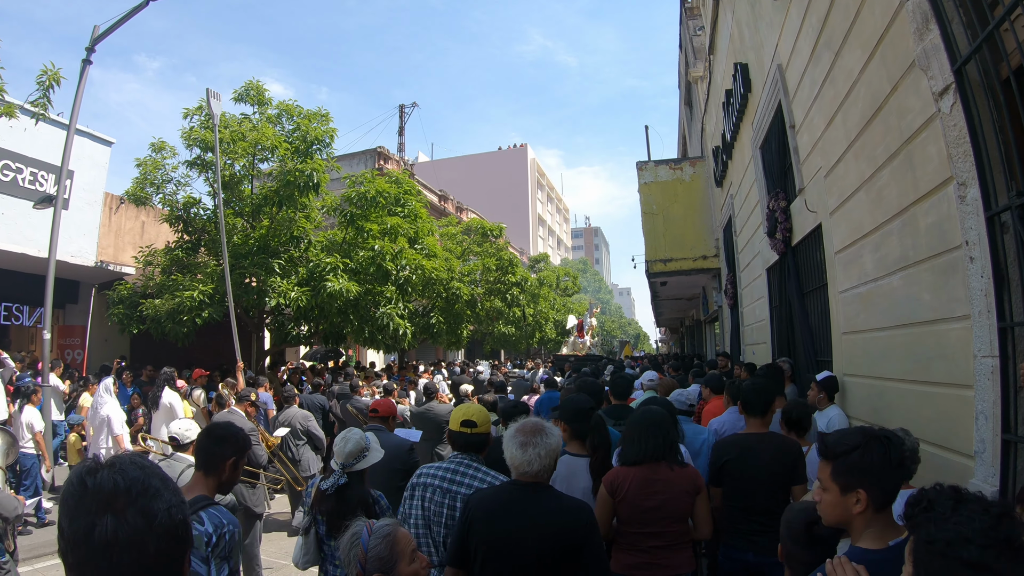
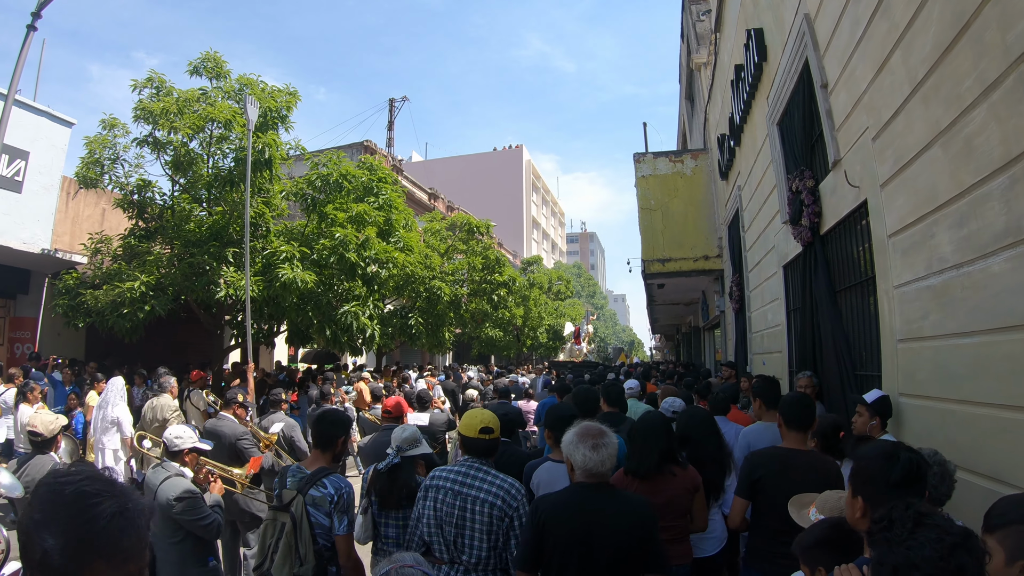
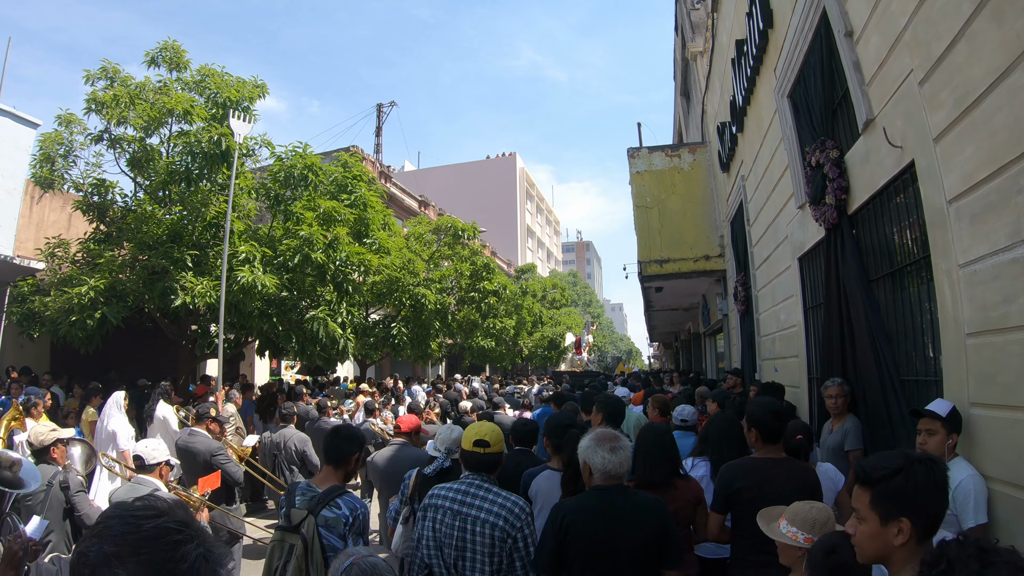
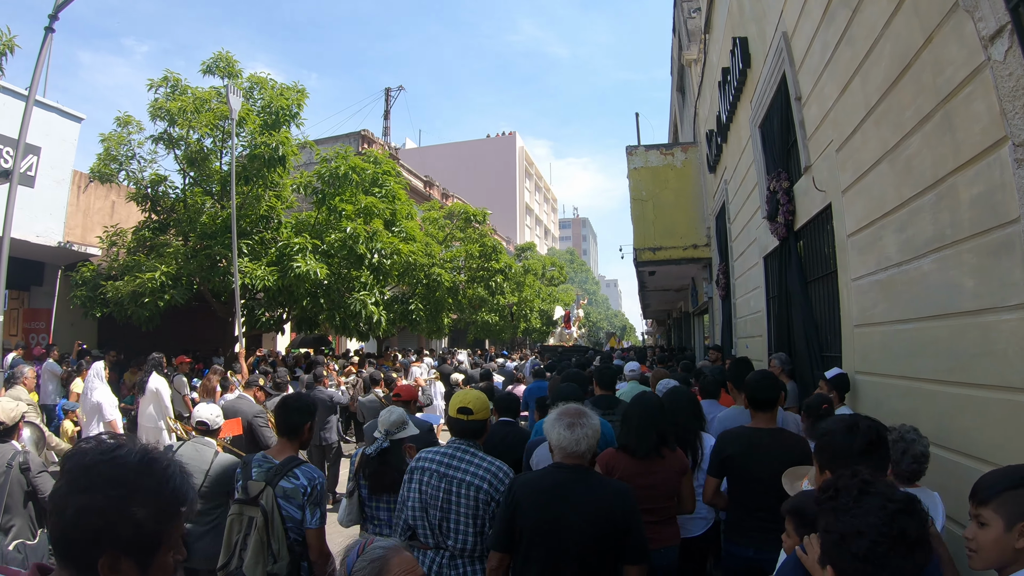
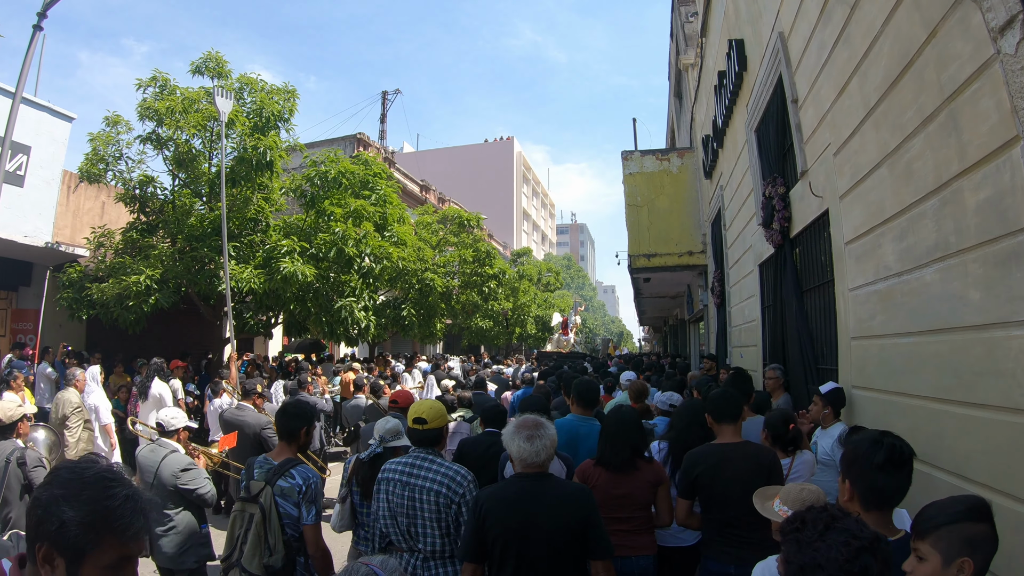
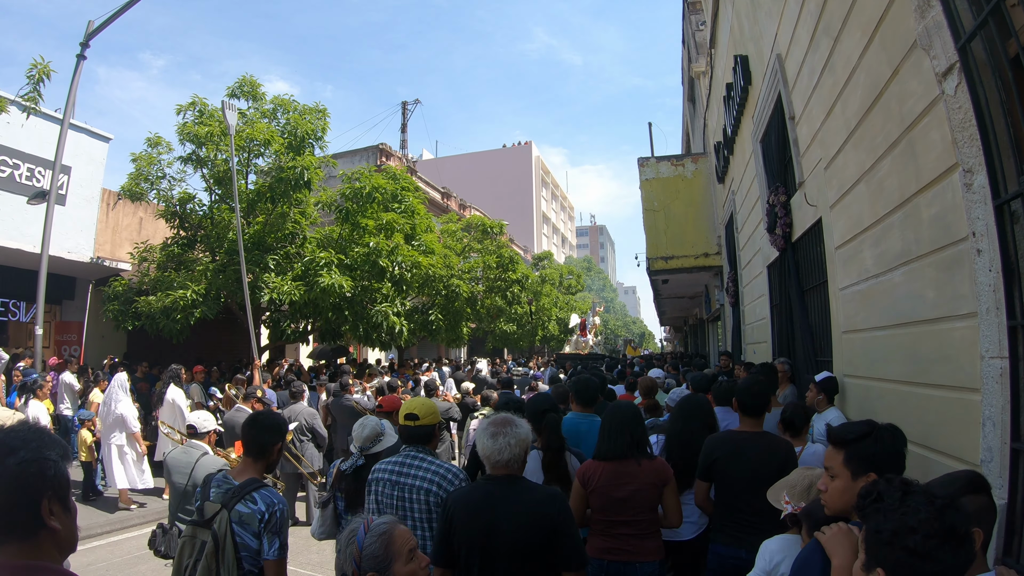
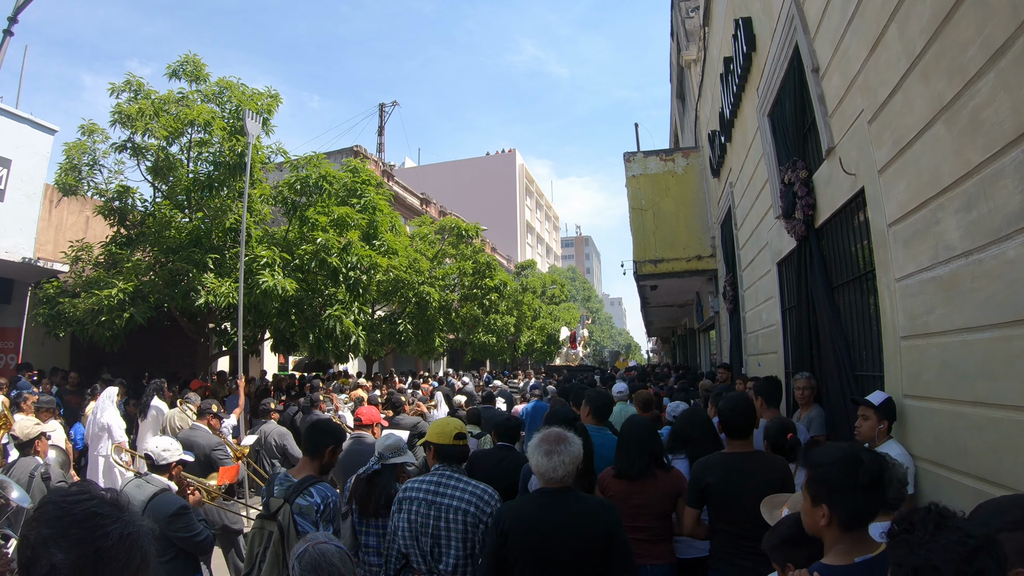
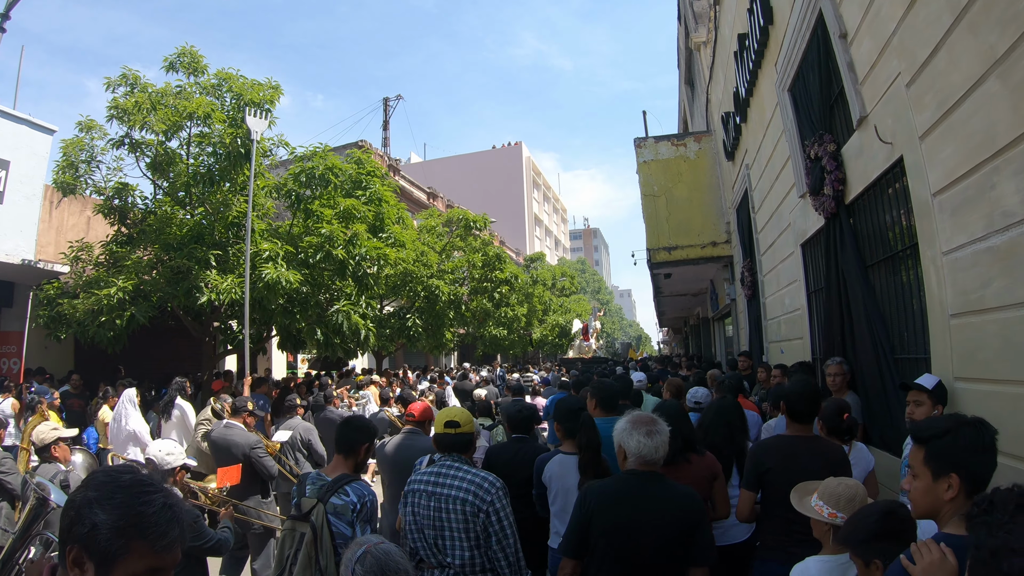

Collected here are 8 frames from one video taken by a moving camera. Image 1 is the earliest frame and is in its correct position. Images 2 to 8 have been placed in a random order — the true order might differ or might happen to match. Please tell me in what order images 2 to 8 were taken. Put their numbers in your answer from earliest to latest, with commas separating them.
6, 4, 5, 2, 7, 8, 3
